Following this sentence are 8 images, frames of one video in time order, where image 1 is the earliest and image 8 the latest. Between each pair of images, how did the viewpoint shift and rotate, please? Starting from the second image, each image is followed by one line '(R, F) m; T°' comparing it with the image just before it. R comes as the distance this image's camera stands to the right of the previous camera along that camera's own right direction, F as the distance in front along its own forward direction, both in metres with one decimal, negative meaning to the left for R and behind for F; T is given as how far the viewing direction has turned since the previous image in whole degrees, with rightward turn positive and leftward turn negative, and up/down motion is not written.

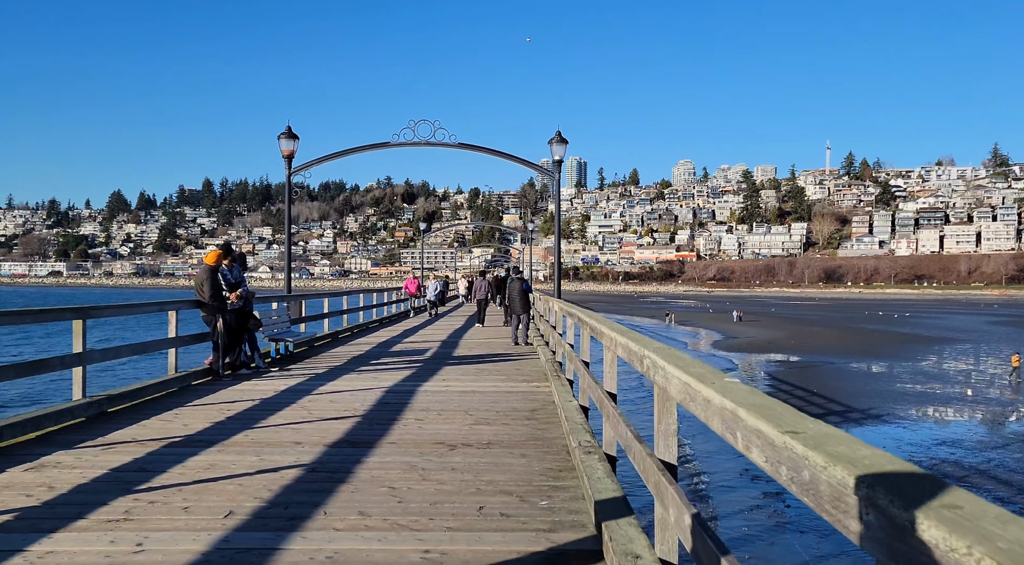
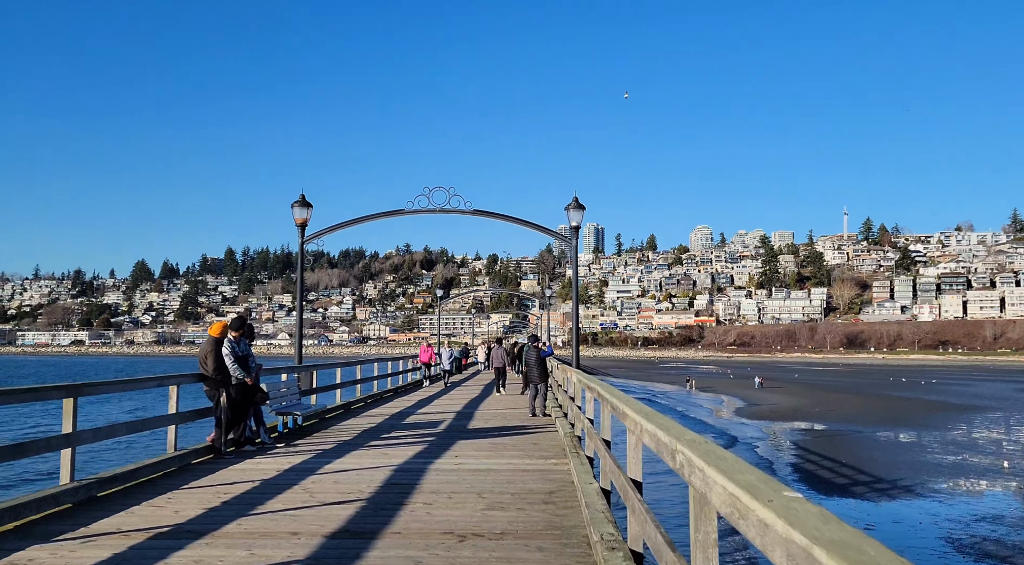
(0.0, +0.2) m; -1°
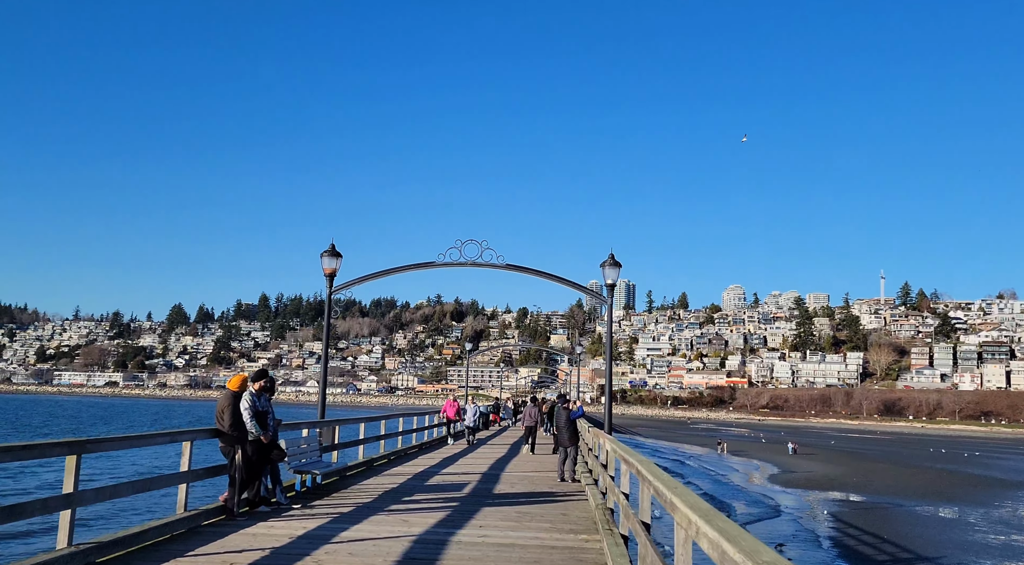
(0.0, +0.3) m; -2°
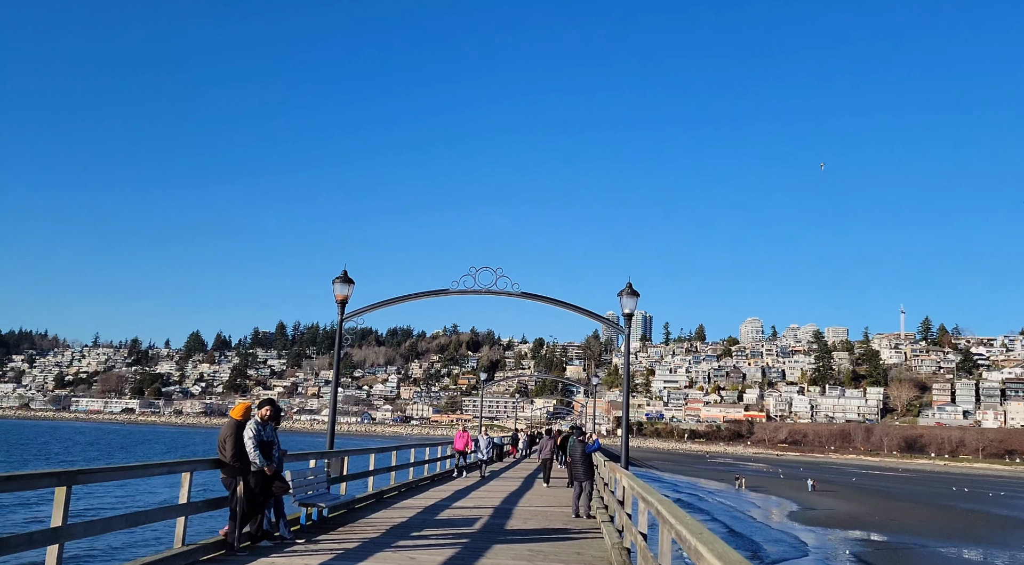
(0.0, +0.2) m; -1°
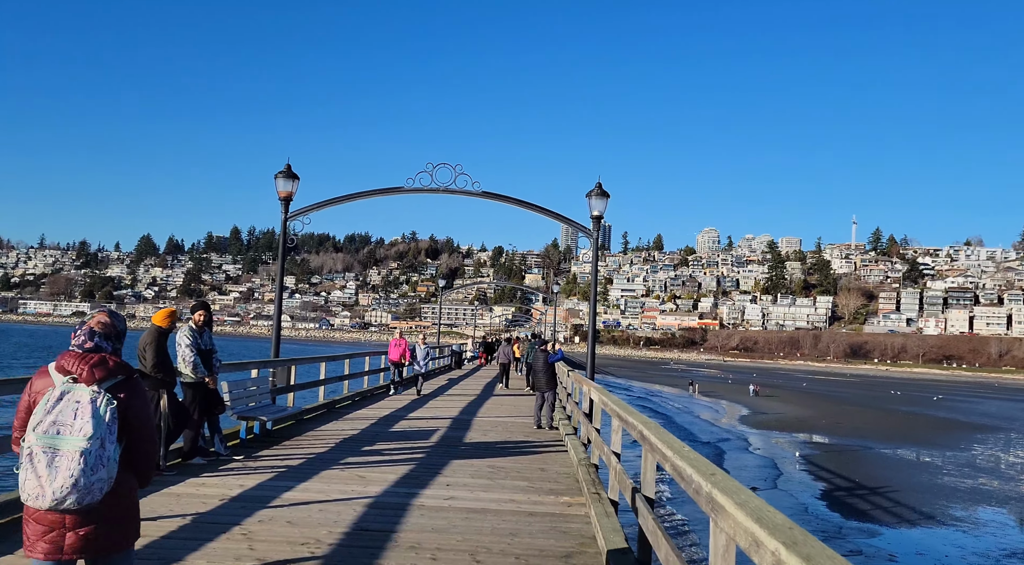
(0.0, +0.6) m; +3°
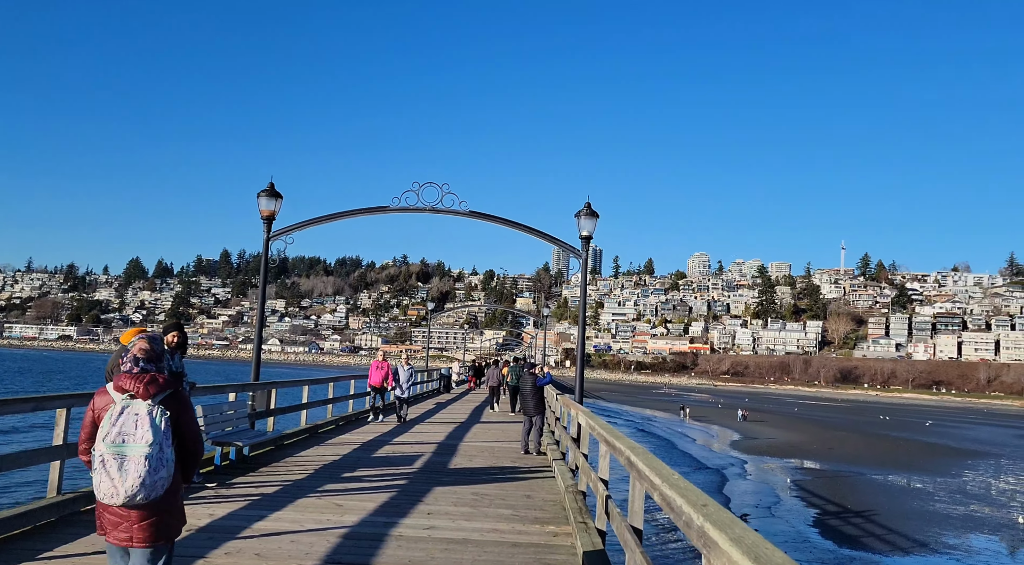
(0.0, +0.2) m; +1°
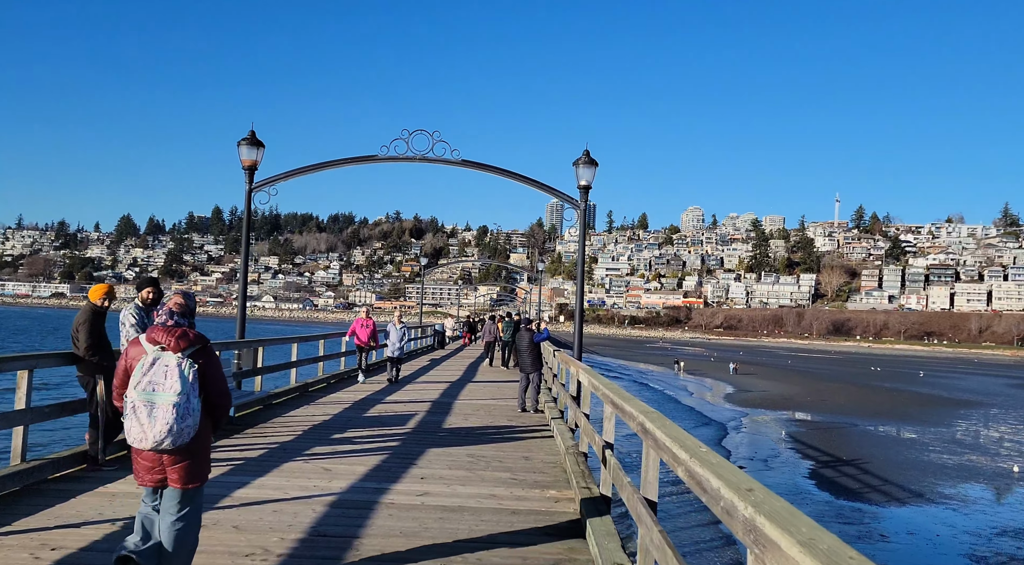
(0.0, +0.3) m; 0°
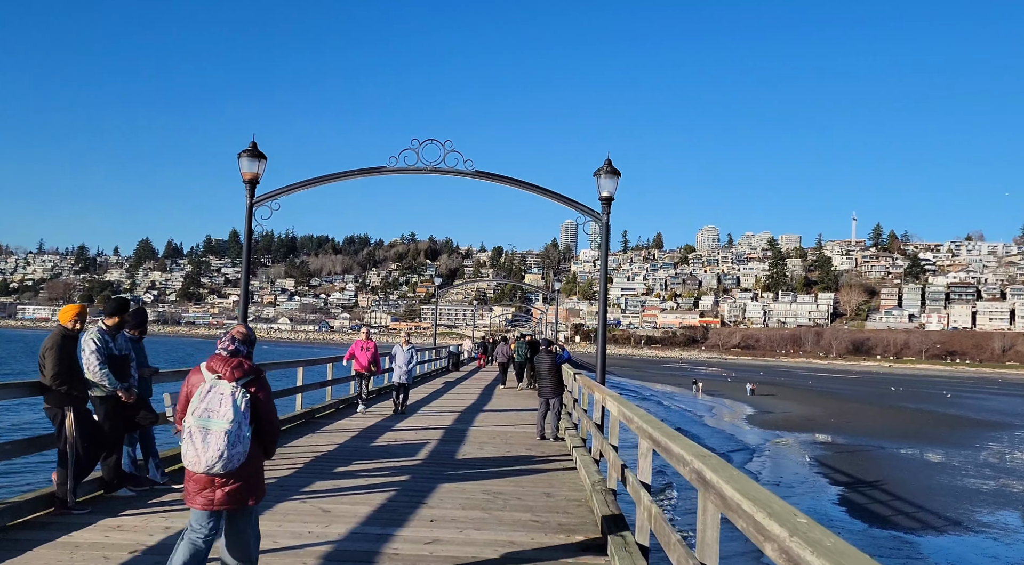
(0.0, +0.5) m; -1°
